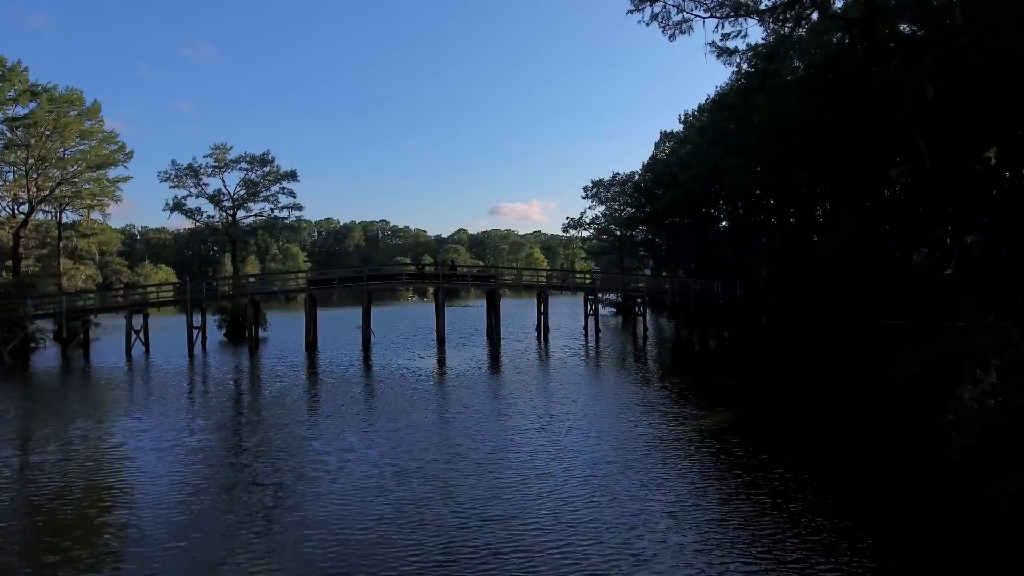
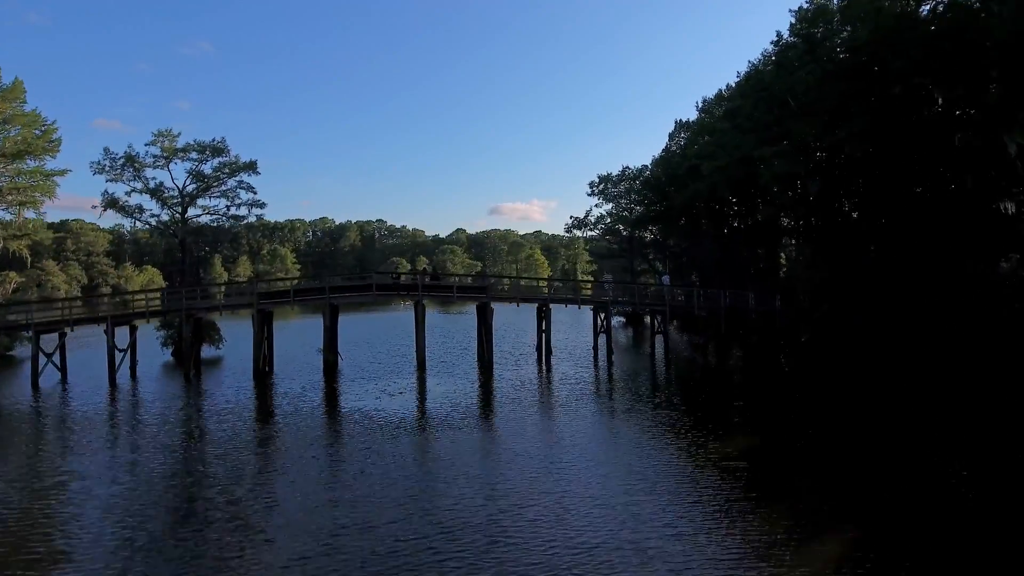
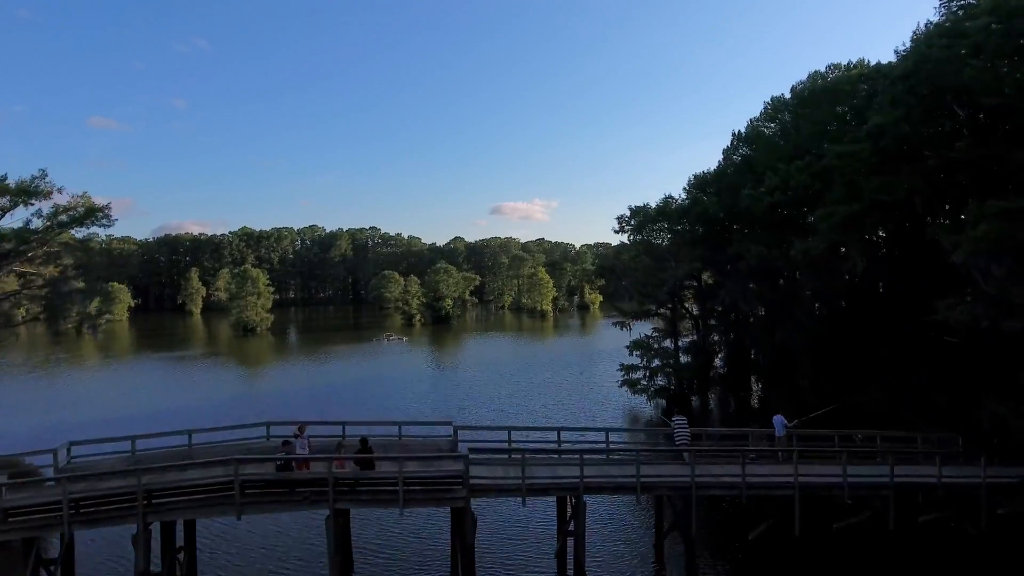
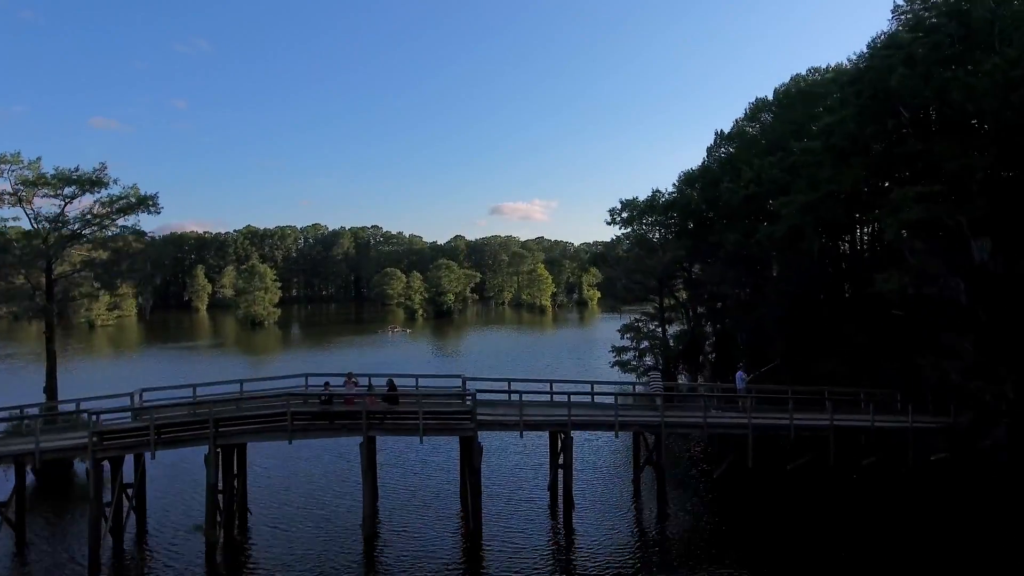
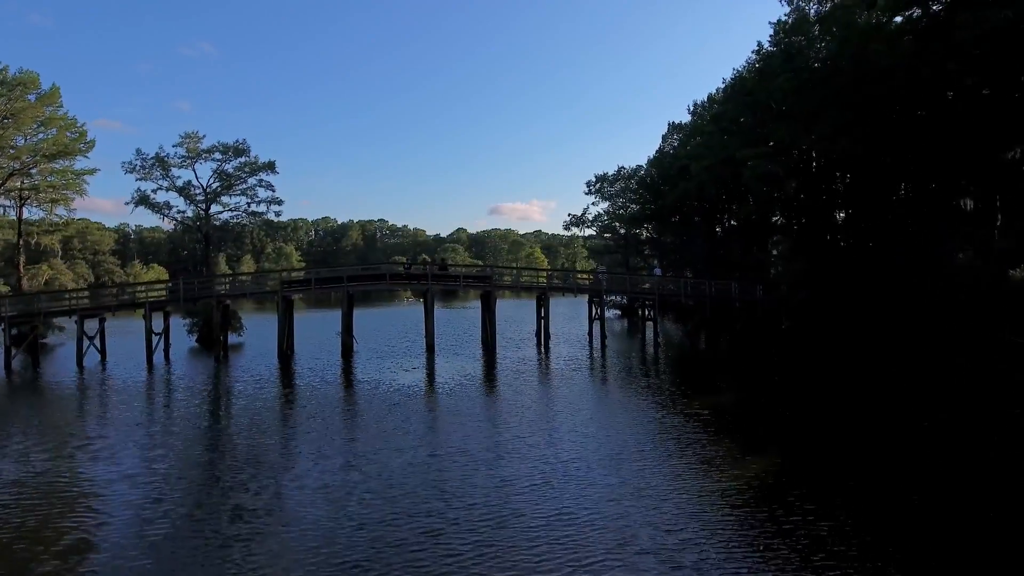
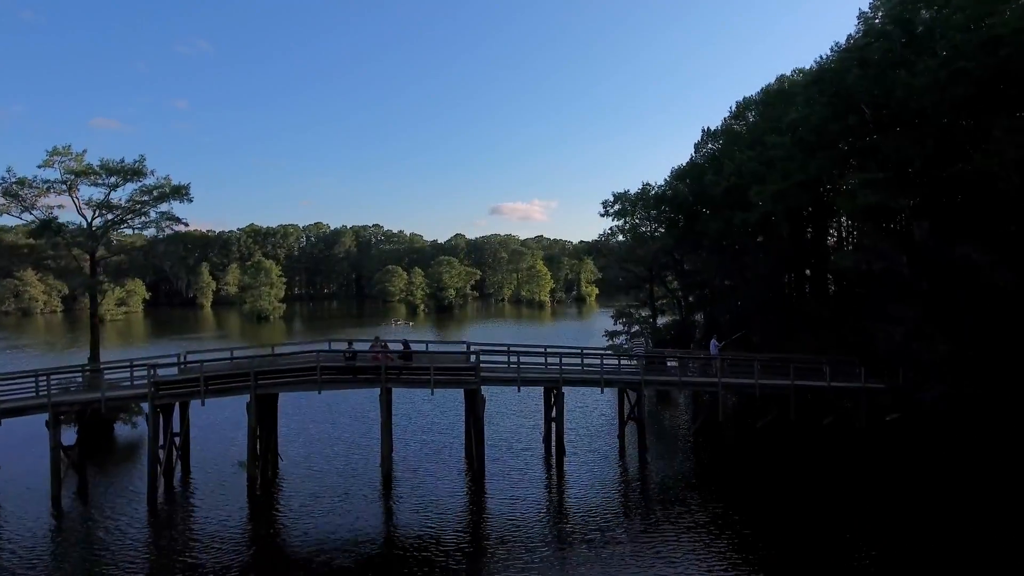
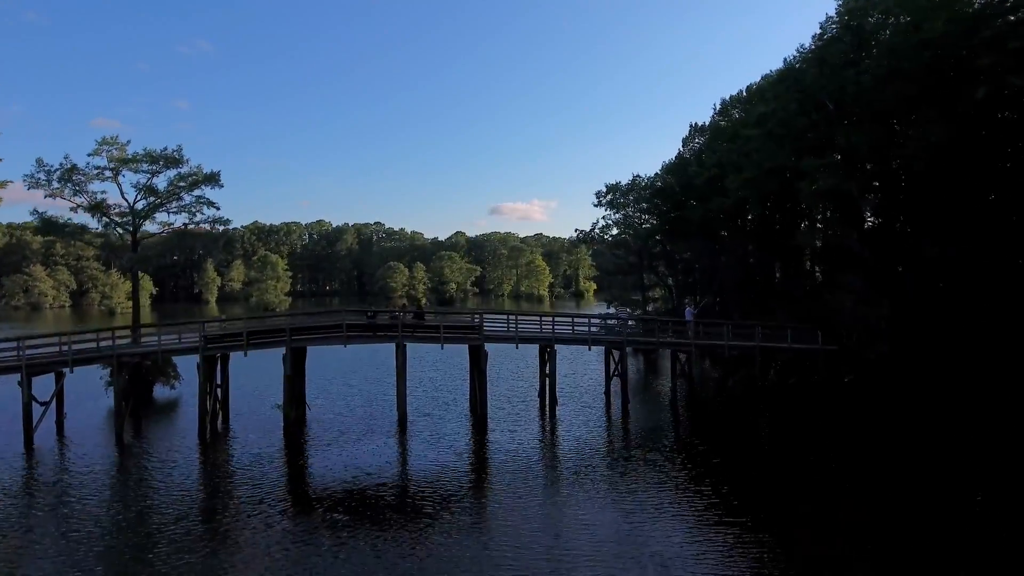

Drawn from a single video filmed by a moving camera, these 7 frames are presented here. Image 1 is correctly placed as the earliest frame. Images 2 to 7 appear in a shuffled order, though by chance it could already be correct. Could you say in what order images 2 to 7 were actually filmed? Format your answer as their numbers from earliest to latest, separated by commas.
5, 2, 7, 6, 4, 3
